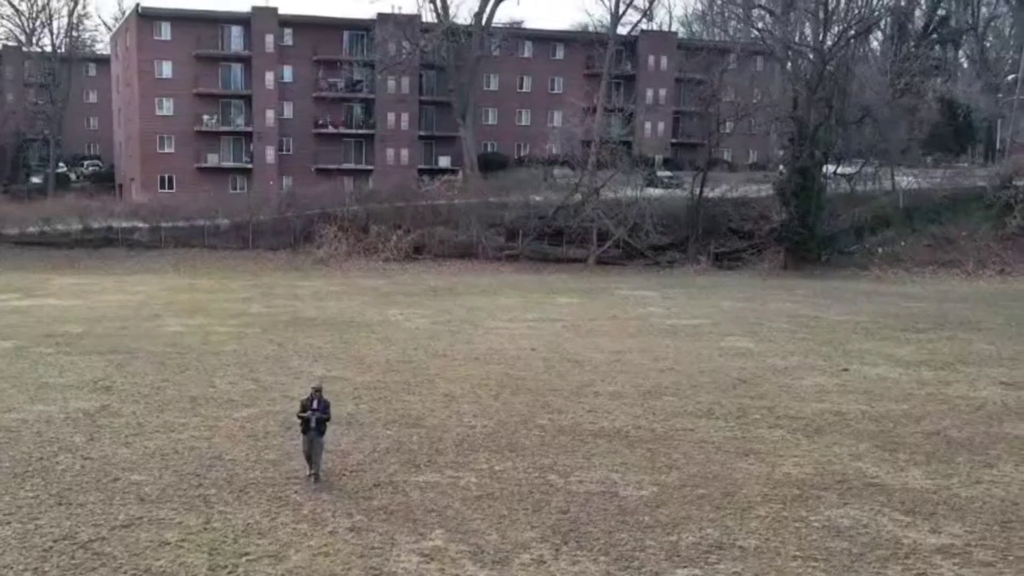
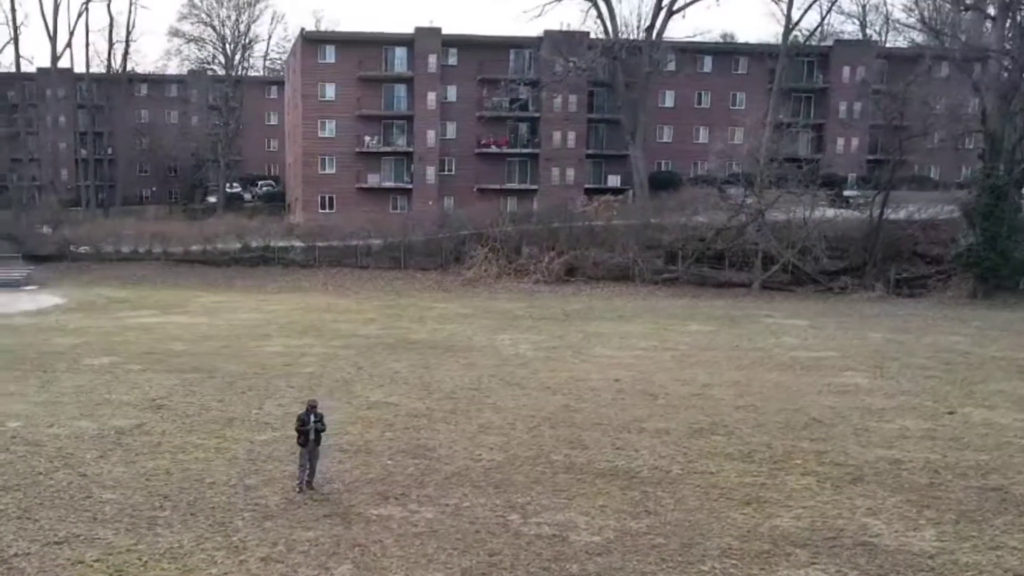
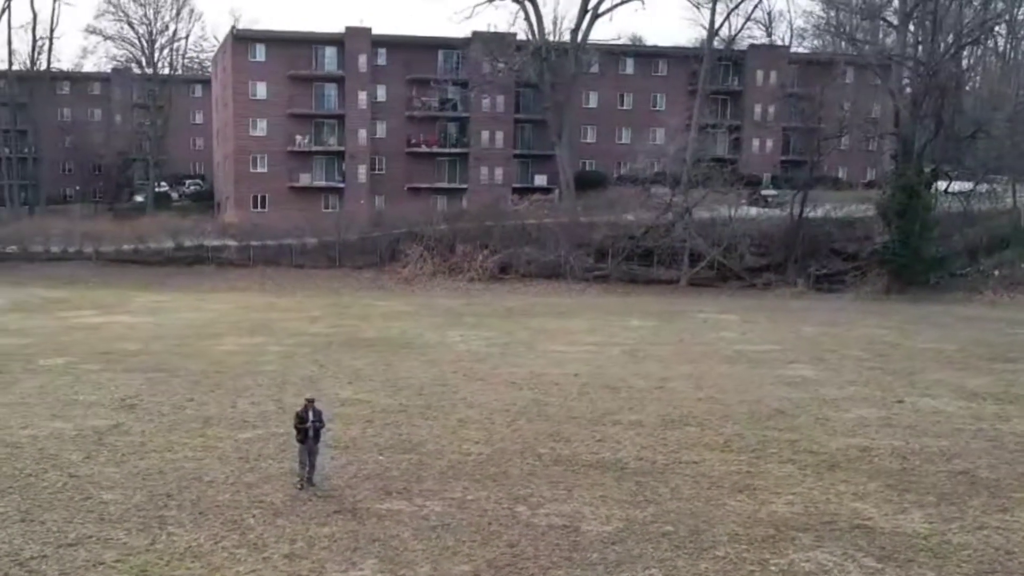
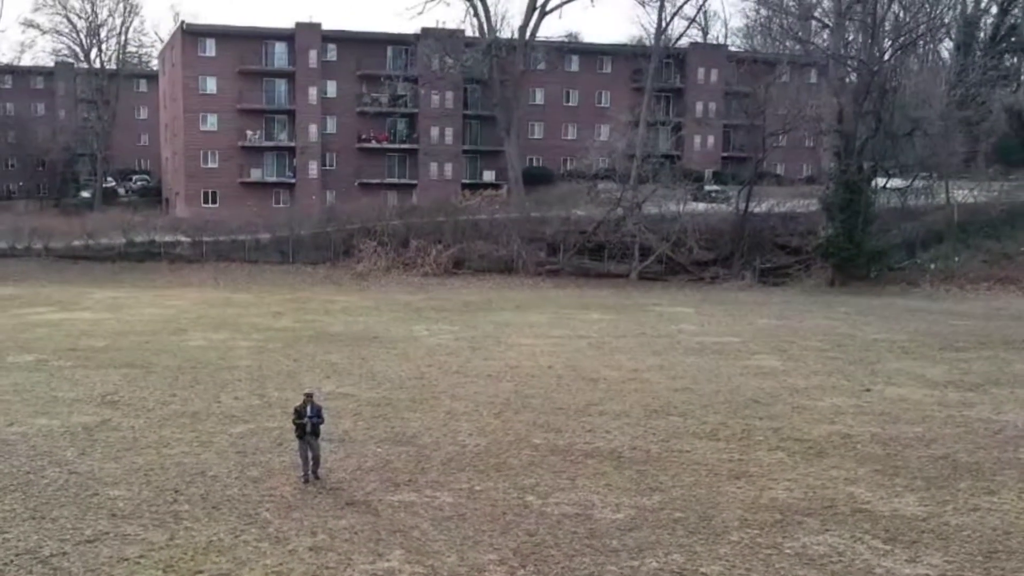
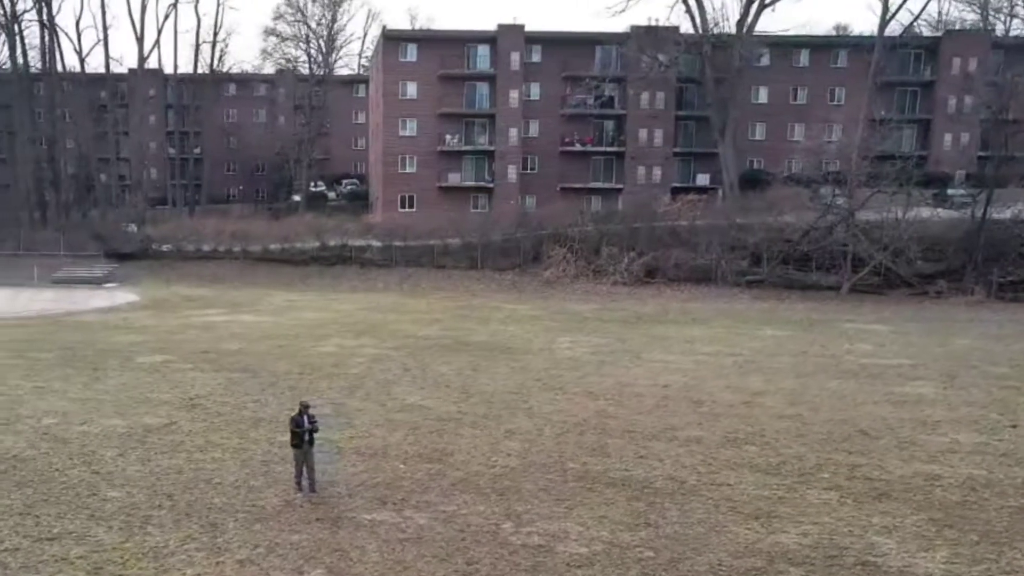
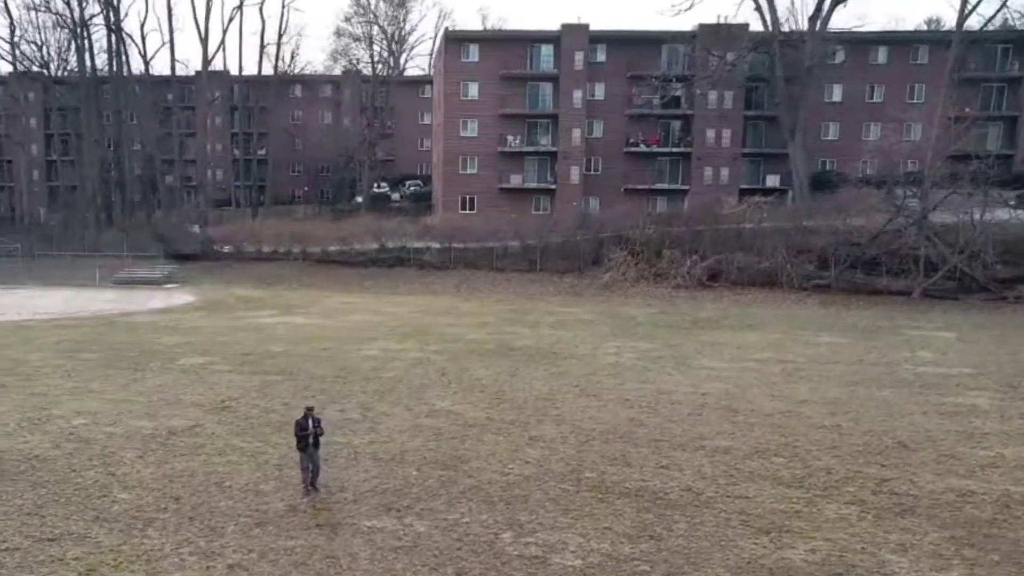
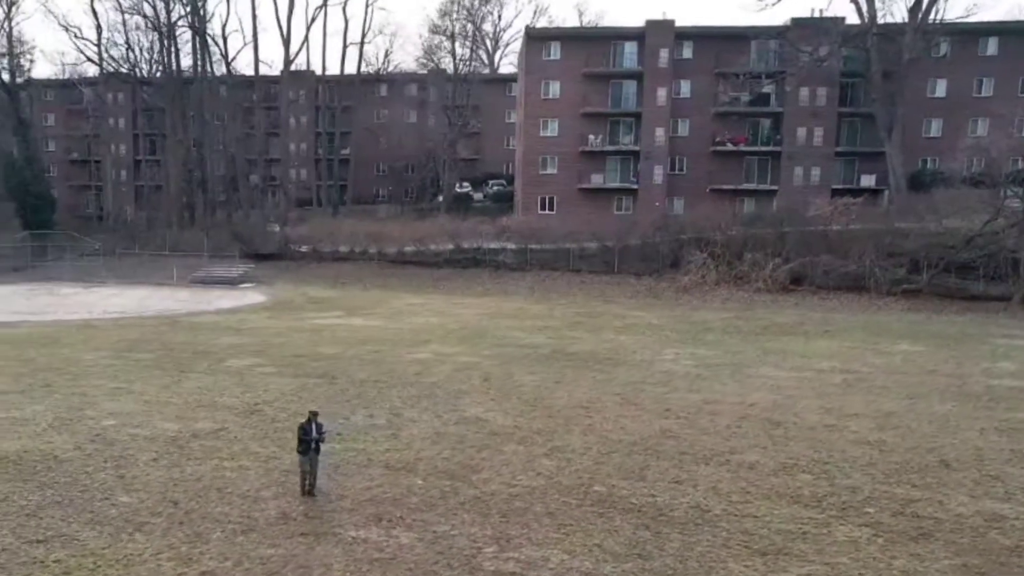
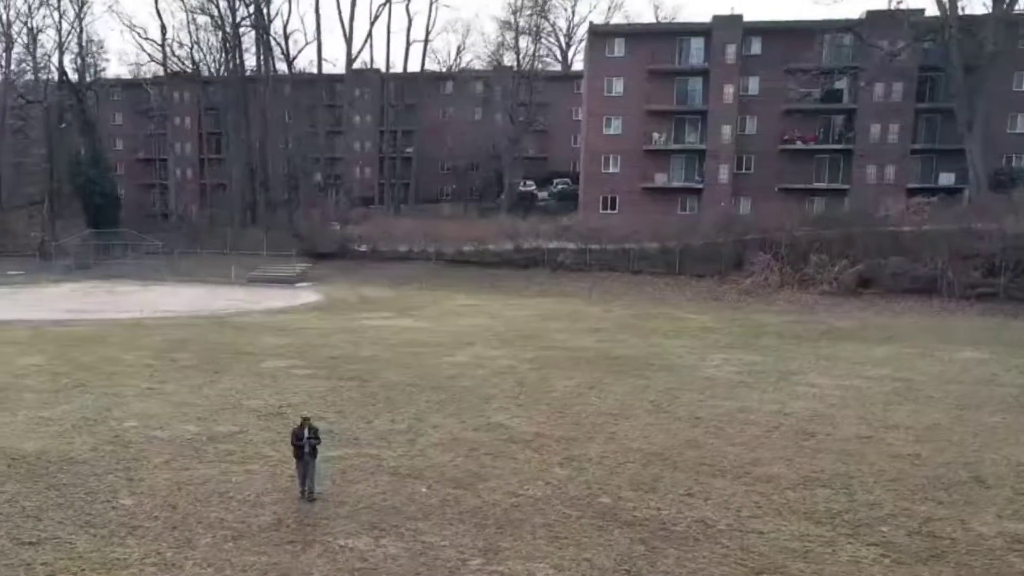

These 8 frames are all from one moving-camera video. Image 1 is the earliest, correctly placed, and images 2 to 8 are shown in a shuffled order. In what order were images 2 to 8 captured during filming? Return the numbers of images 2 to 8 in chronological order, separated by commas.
4, 3, 2, 5, 6, 7, 8
